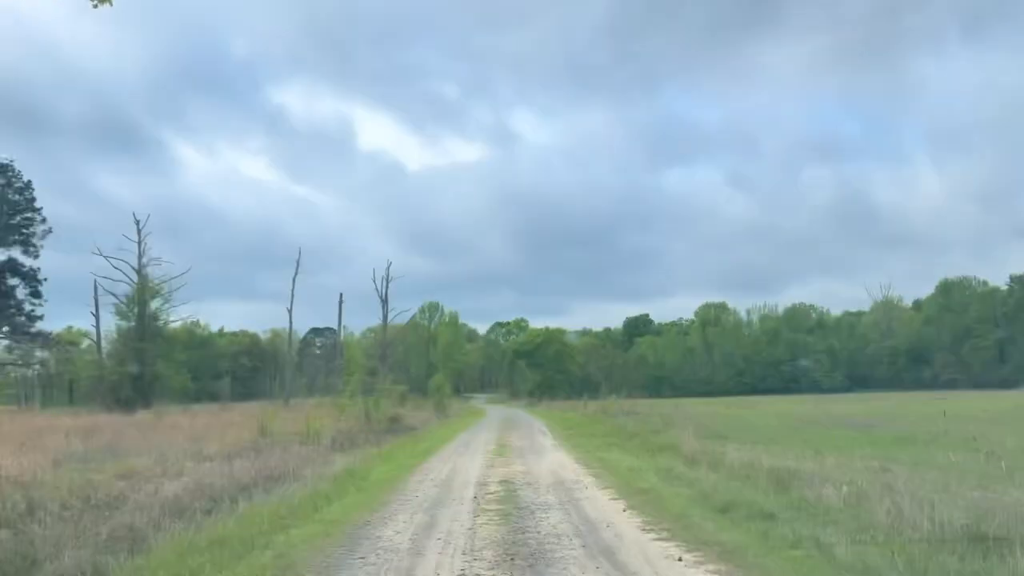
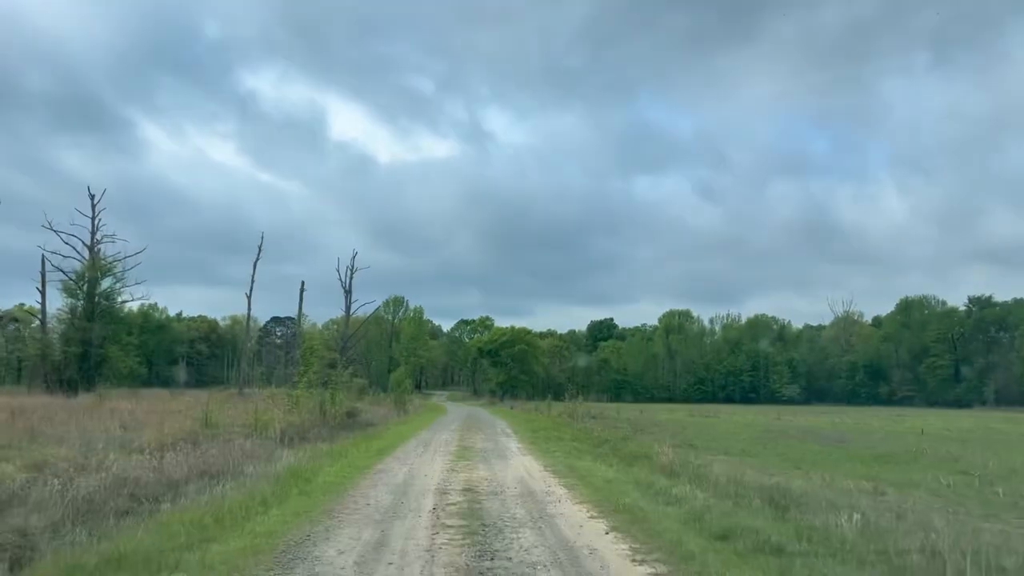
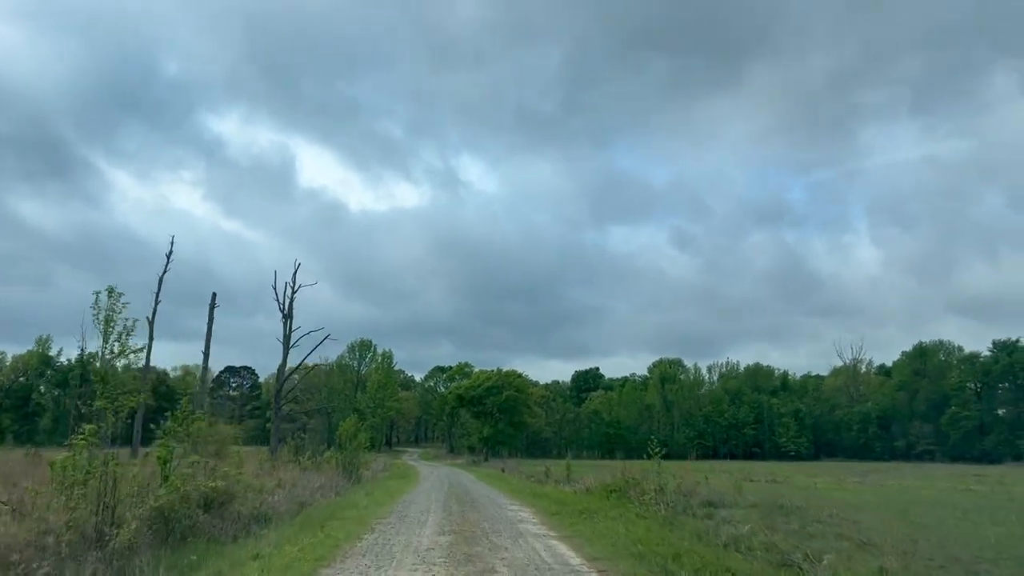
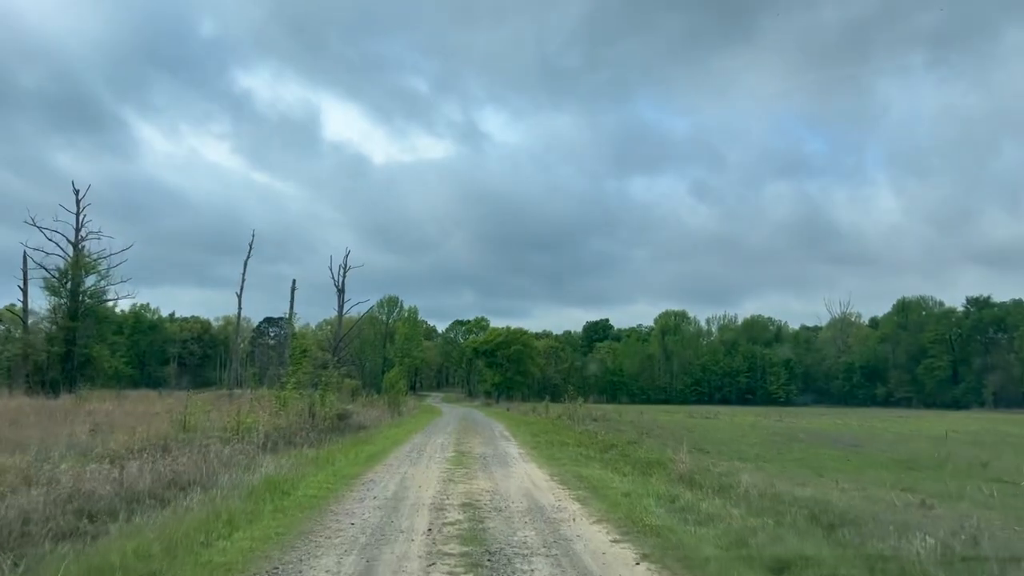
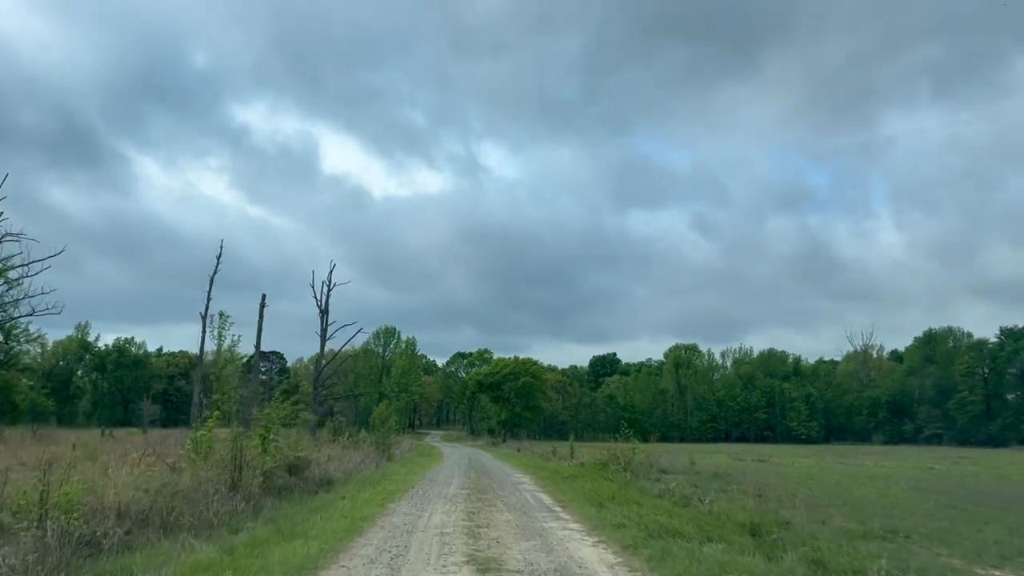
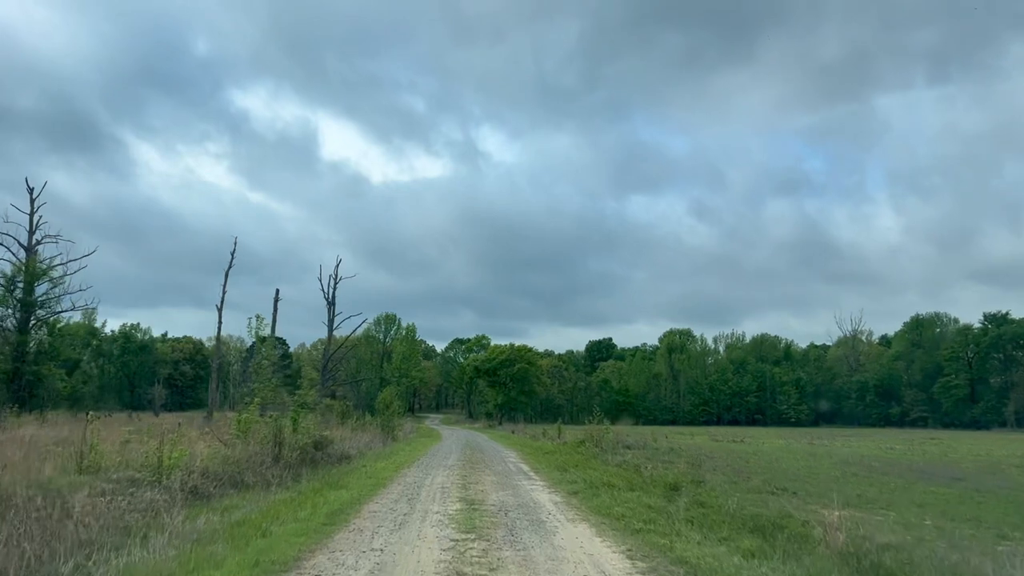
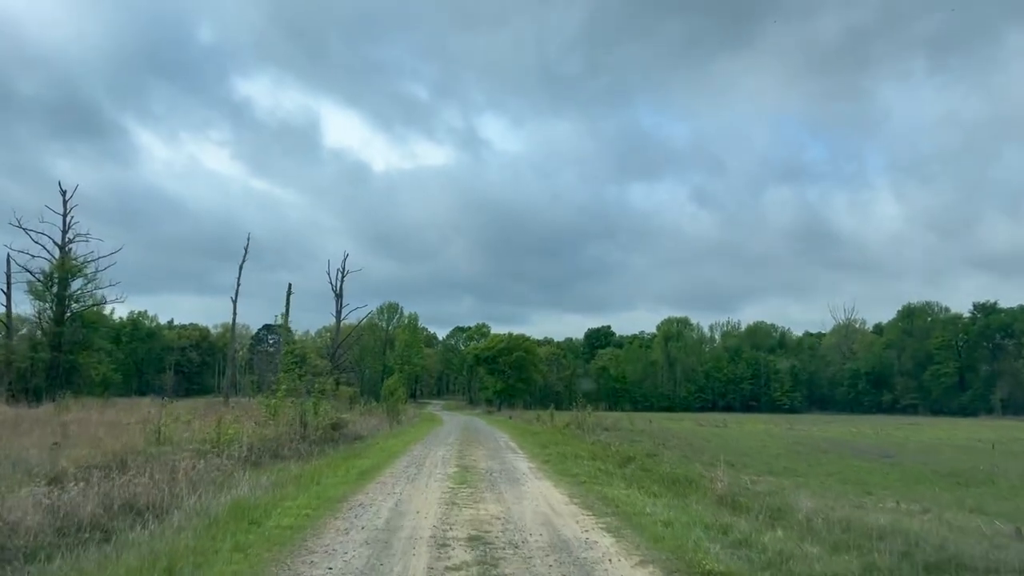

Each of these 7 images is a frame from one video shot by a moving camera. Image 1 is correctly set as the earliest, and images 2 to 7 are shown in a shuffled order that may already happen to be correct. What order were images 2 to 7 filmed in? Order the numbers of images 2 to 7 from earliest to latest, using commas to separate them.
2, 4, 7, 6, 5, 3
